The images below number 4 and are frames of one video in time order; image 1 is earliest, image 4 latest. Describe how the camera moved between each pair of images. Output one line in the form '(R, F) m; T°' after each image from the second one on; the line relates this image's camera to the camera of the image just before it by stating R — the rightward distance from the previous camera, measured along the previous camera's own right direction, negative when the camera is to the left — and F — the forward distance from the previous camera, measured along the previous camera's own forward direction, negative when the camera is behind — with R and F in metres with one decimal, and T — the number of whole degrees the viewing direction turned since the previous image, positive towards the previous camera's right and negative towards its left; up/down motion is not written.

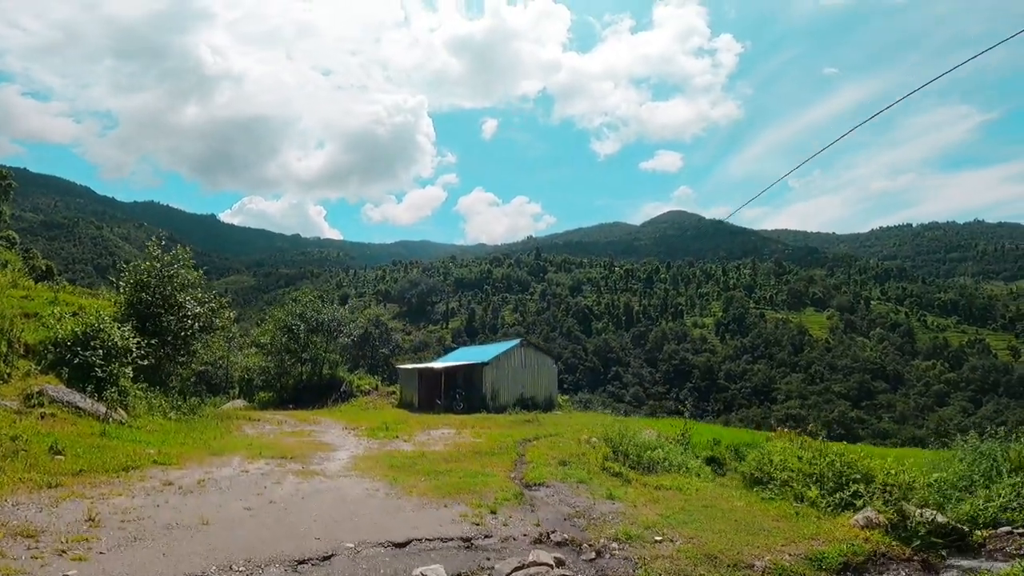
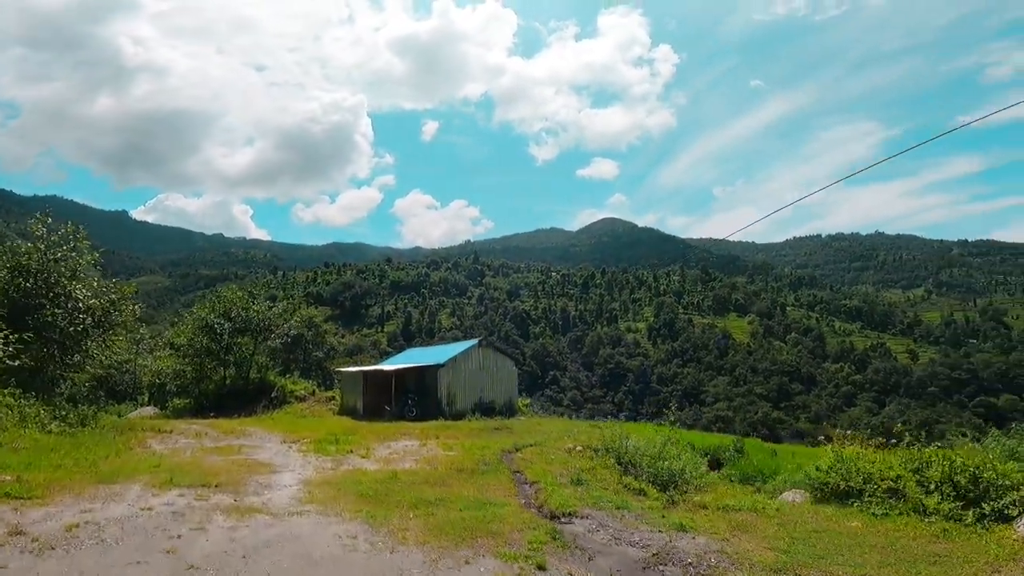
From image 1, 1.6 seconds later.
(-1.2, +3.2) m; +6°
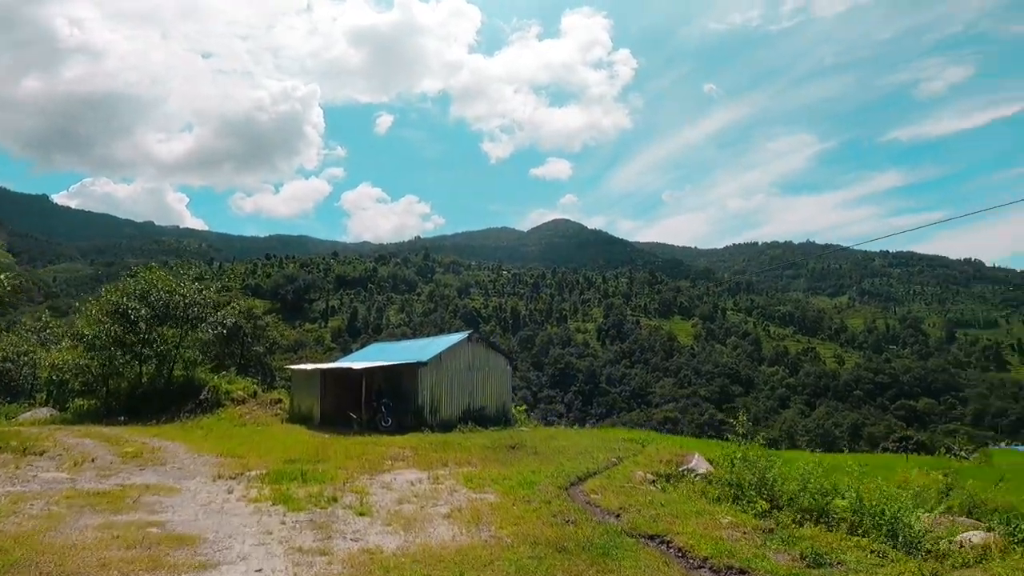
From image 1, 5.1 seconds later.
(-2.1, +5.8) m; +5°
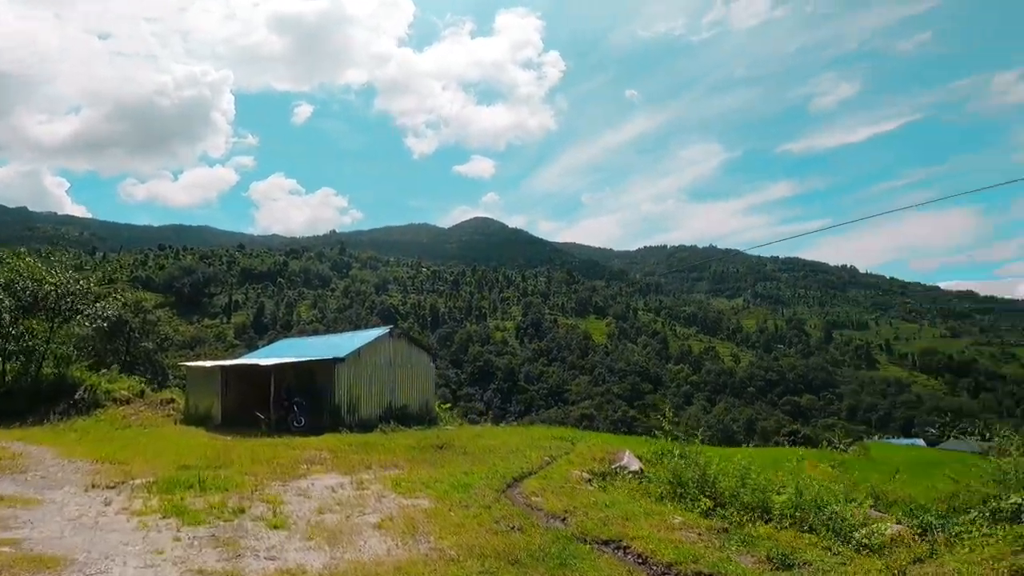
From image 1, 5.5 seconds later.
(-0.3, +0.9) m; +7°
